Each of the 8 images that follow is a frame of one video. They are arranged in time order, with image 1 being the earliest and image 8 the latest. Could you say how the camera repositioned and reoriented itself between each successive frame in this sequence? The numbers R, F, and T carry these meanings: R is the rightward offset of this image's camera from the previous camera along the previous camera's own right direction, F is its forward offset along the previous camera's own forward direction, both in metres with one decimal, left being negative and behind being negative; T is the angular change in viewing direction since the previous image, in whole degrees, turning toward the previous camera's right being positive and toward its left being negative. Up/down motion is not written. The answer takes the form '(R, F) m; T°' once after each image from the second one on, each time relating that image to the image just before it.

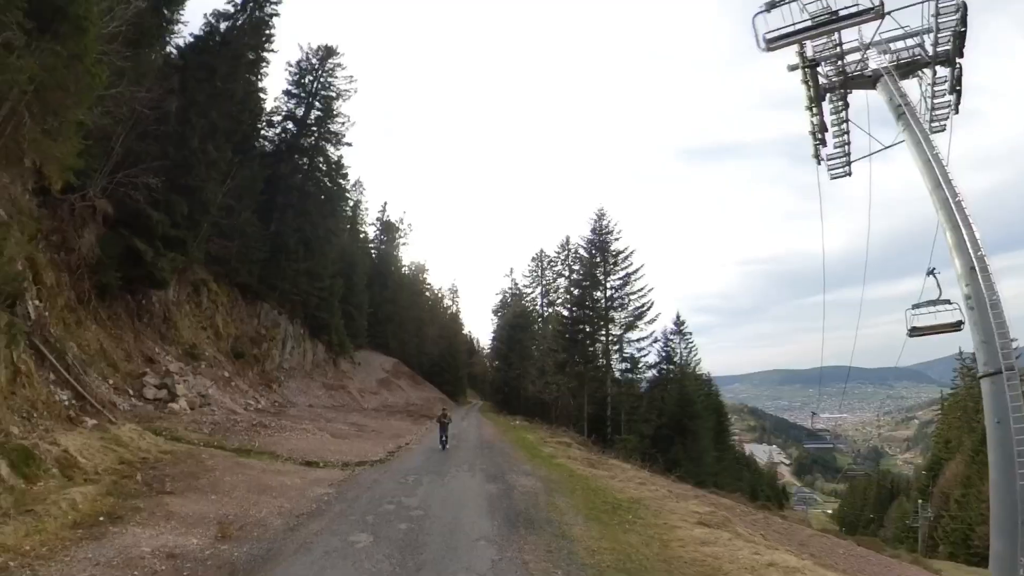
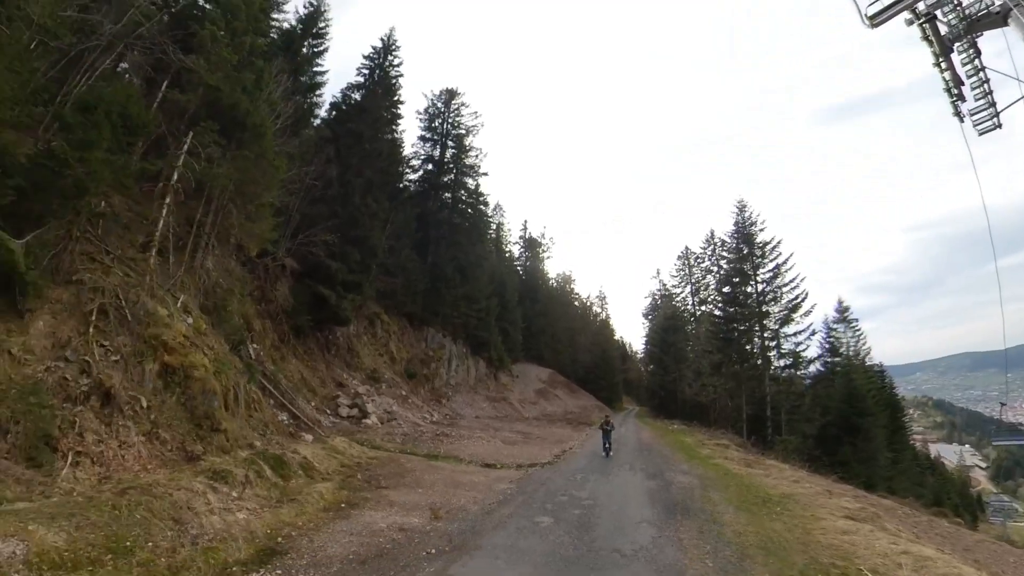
(+0.1, -1.3) m; -12°
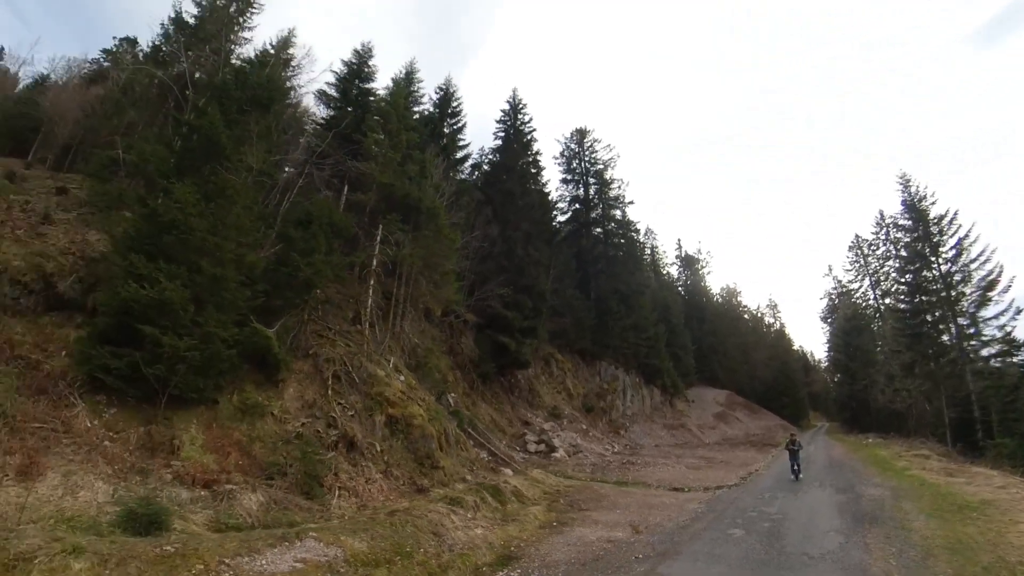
(0.0, -1.5) m; -13°
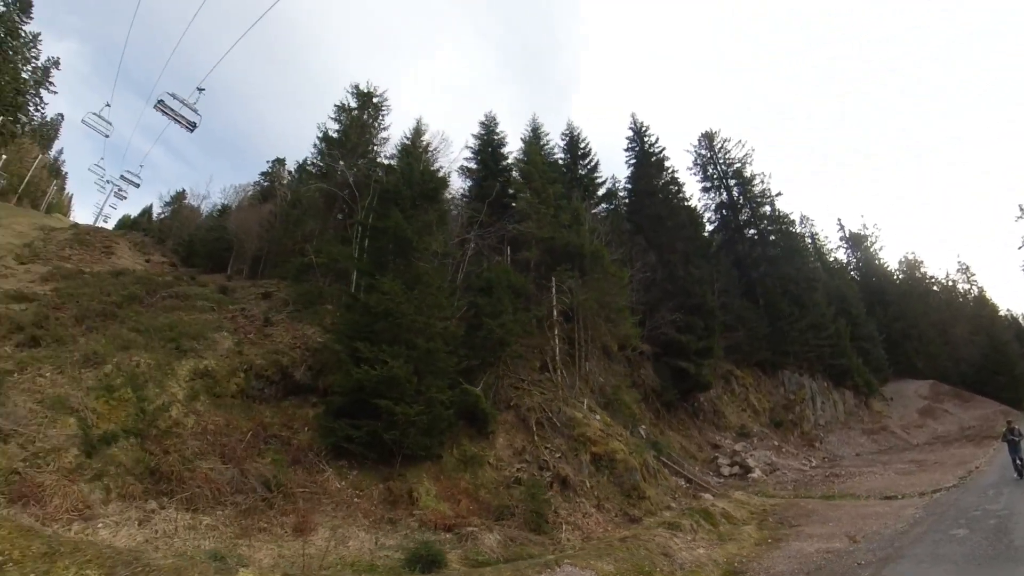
(-0.4, -1.6) m; -13°
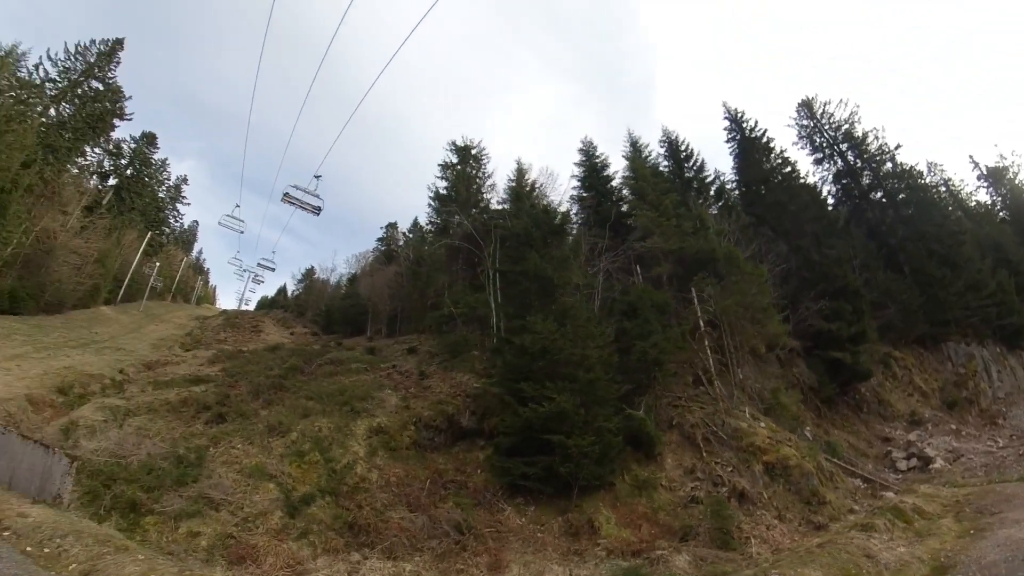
(-0.6, -0.7) m; -10°
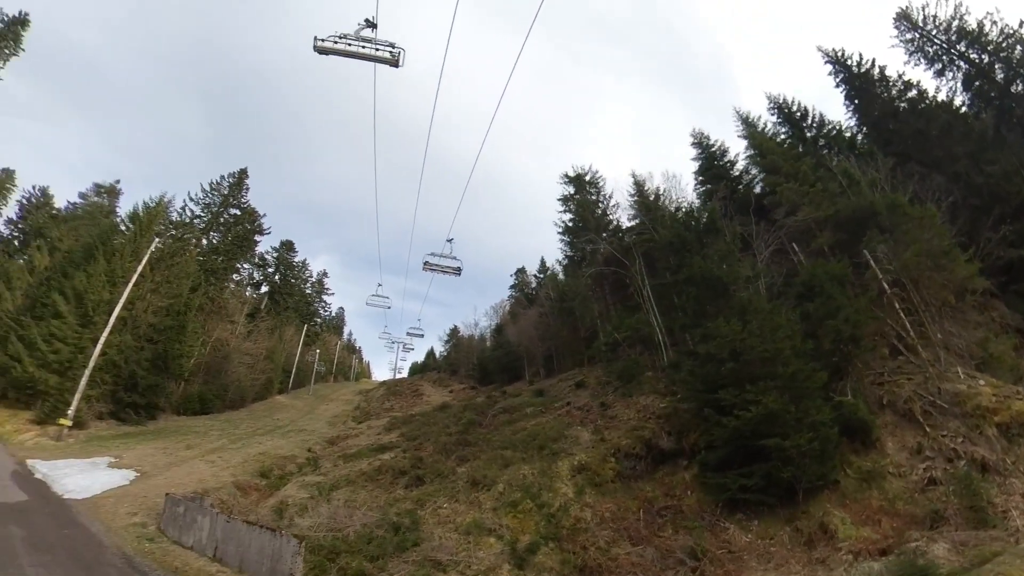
(-0.8, +0.9) m; -11°
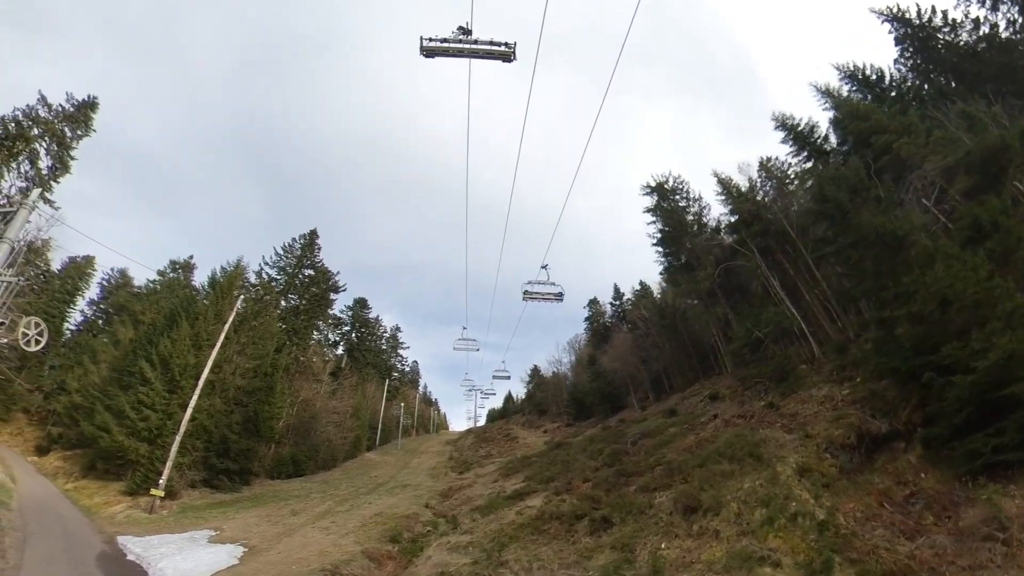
(-1.7, +2.7) m; -5°
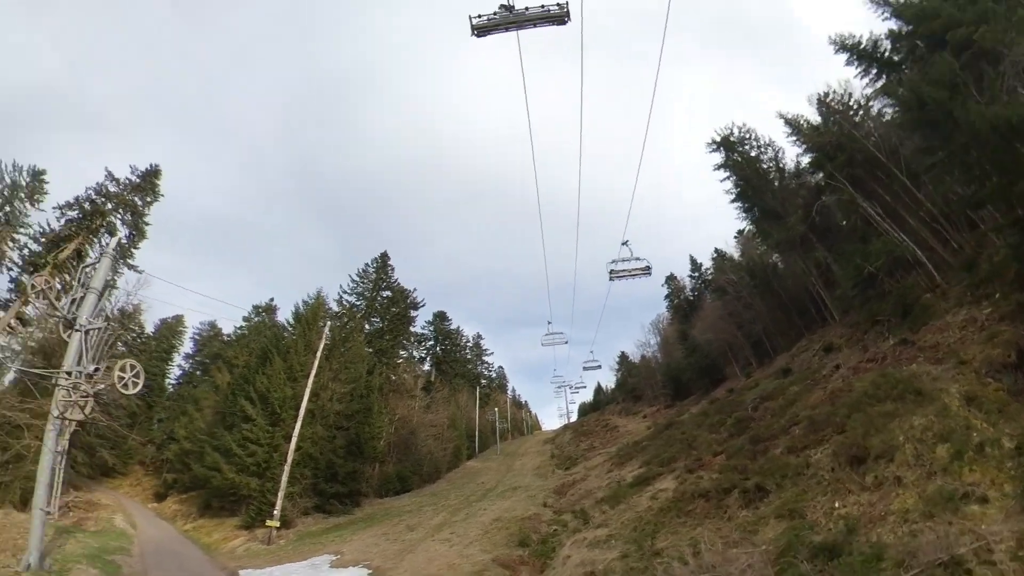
(-0.4, +0.9) m; -6°
